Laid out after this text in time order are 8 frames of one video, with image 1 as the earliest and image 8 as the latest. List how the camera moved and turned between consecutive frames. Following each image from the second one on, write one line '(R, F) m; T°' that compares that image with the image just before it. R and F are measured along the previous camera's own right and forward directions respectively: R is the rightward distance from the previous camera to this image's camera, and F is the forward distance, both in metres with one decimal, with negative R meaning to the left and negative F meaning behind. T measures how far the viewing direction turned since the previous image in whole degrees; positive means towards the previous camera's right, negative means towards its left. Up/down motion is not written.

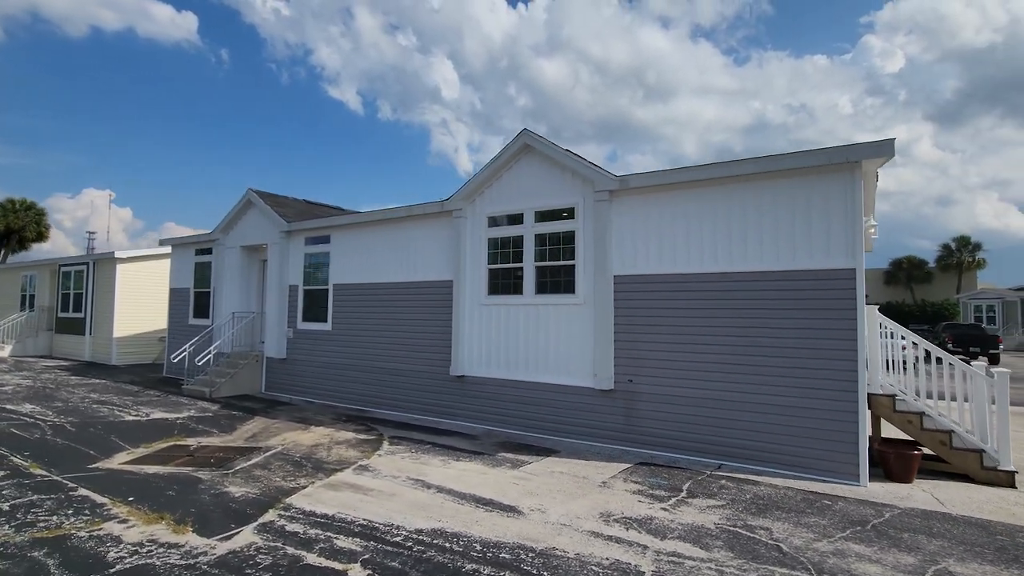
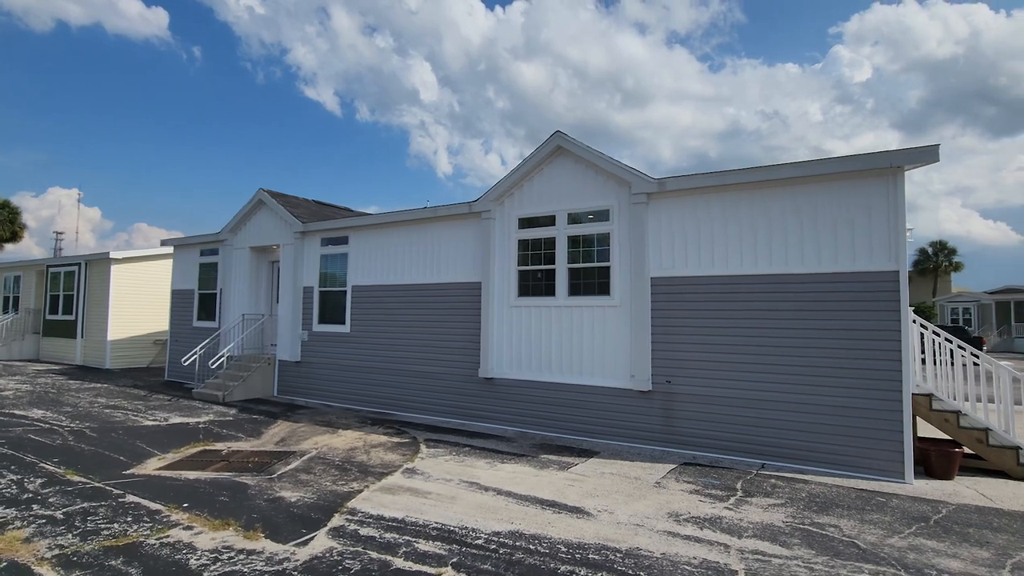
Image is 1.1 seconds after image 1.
(-0.8, 0.0) m; +2°
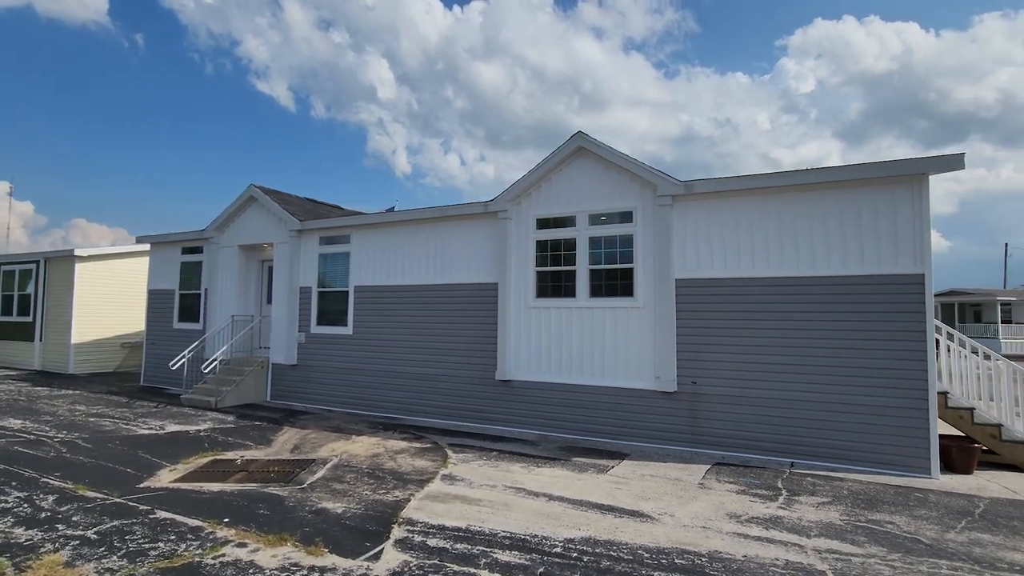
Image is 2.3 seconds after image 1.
(-0.9, +0.1) m; +4°
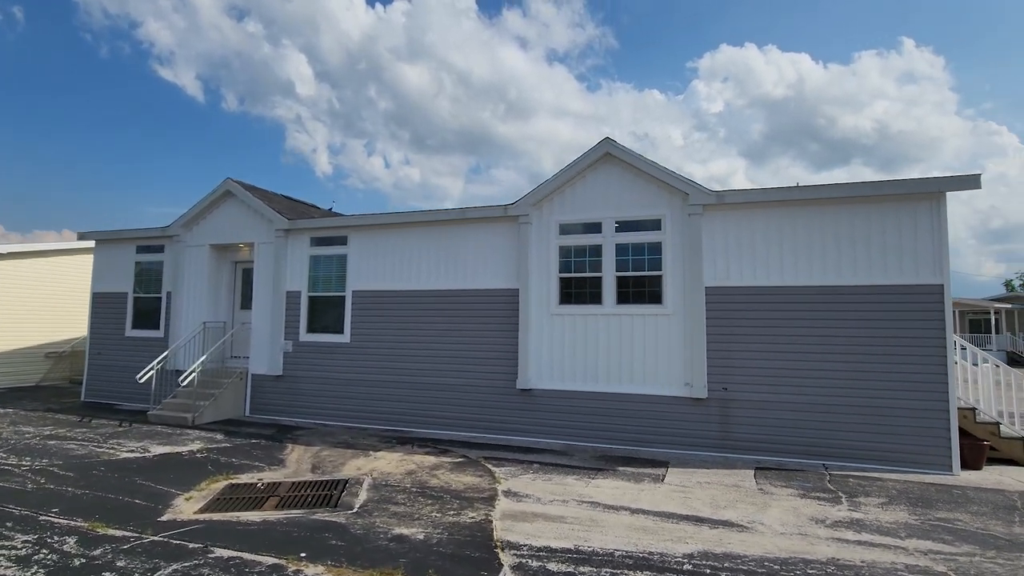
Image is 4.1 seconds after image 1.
(-1.5, +0.3) m; +8°
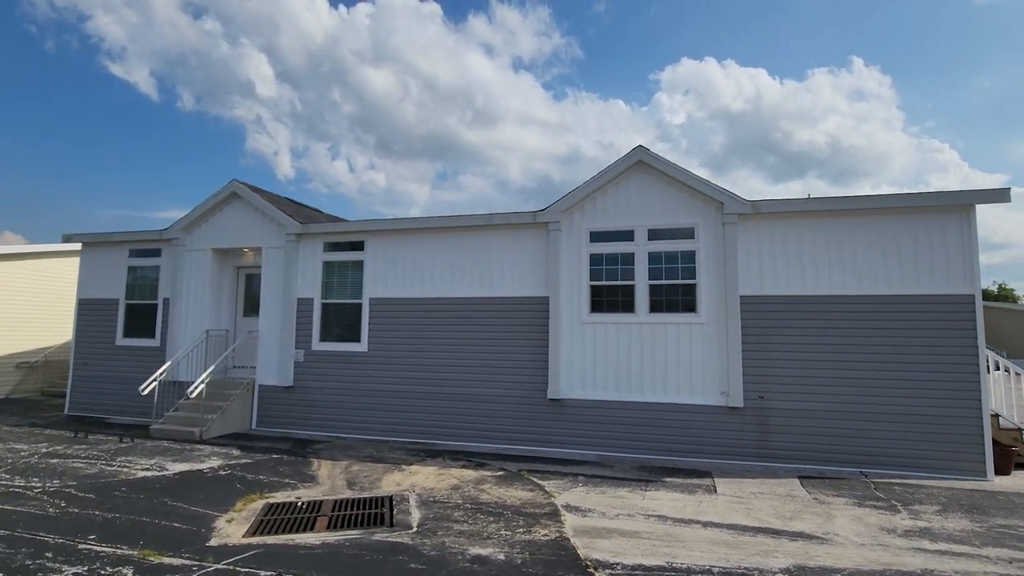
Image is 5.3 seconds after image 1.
(-1.0, +0.2) m; +3°
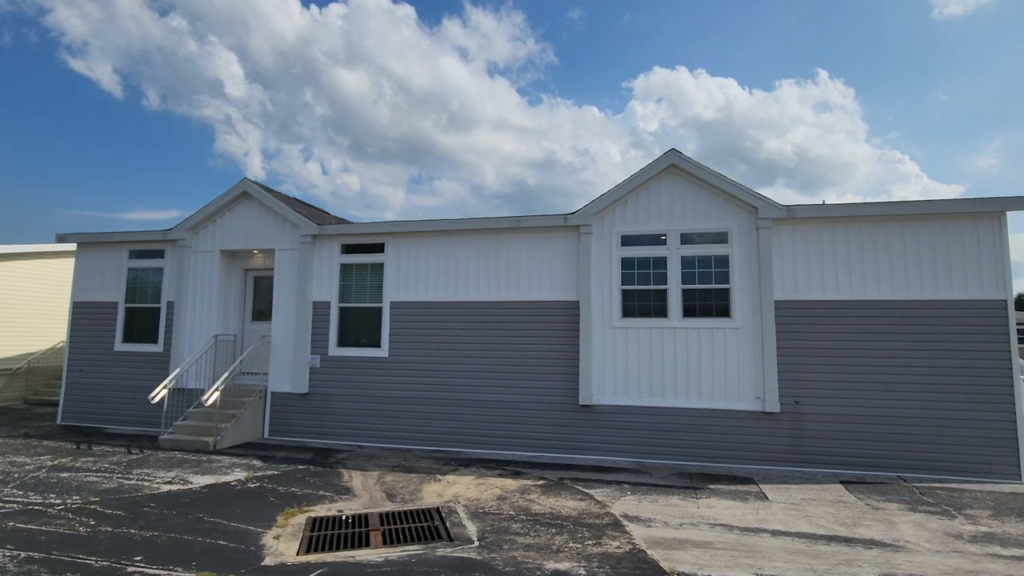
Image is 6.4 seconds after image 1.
(-0.8, +0.2) m; +3°
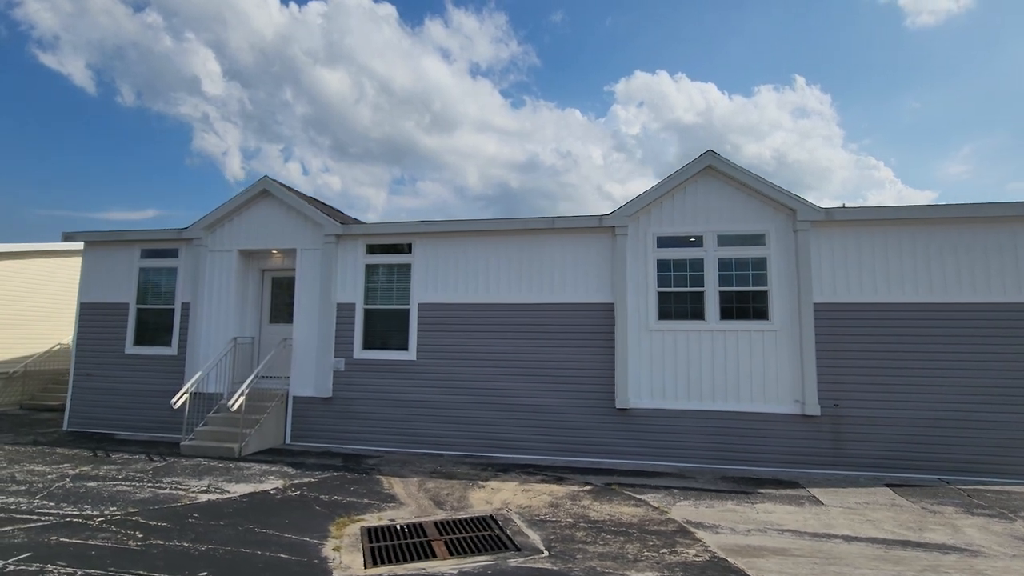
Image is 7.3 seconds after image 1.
(-0.8, +0.2) m; +2°
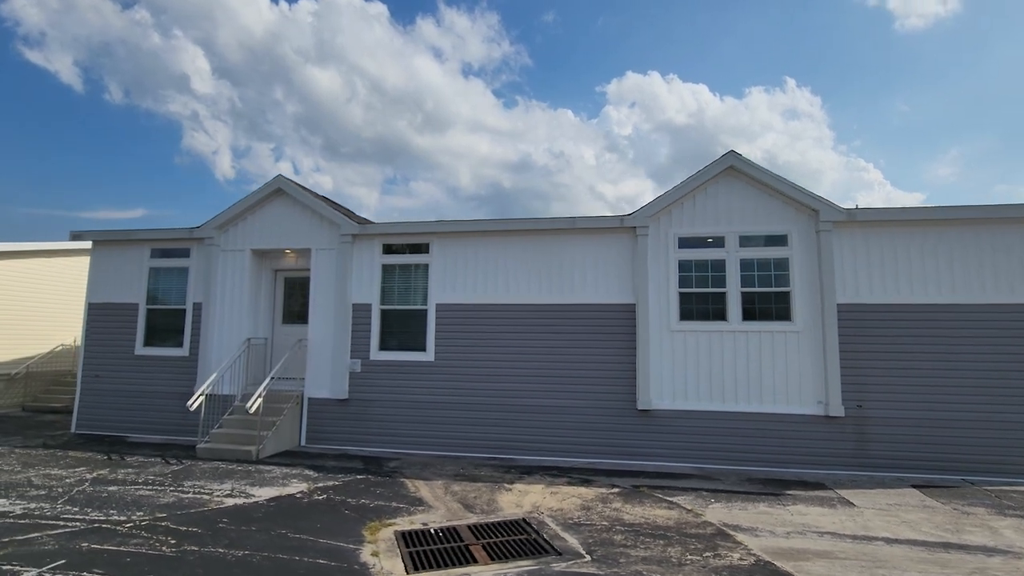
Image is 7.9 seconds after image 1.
(-0.4, +0.1) m; +1°
